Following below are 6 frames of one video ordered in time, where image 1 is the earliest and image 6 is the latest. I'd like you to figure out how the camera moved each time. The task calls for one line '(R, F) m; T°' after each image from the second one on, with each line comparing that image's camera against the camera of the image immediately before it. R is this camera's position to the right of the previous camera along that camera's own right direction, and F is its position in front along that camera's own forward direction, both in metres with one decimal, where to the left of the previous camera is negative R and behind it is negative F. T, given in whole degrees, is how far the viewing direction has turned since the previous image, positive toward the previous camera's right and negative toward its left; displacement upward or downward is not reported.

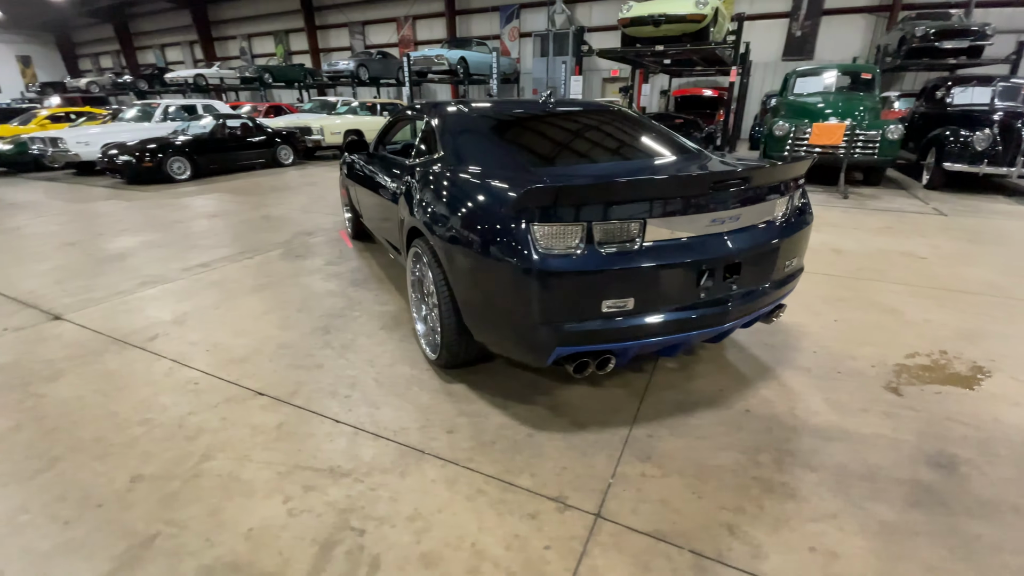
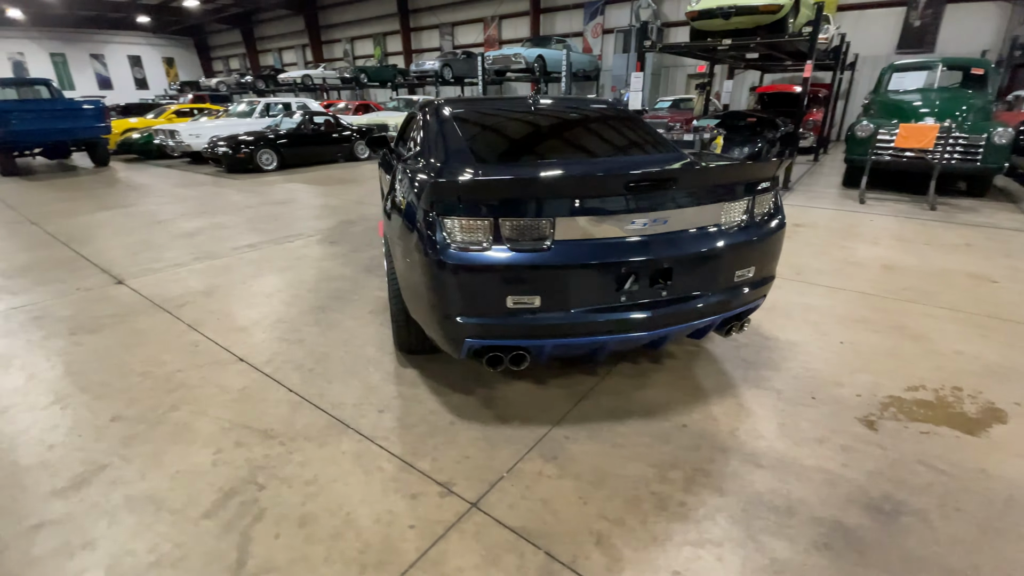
(+0.7, 0.0) m; -10°
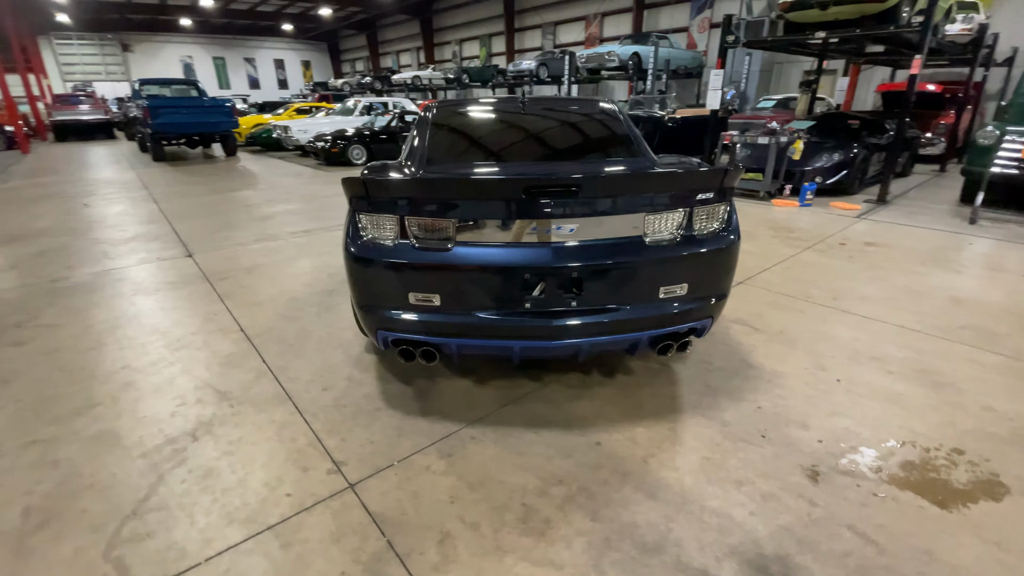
(+0.8, +0.1) m; -12°
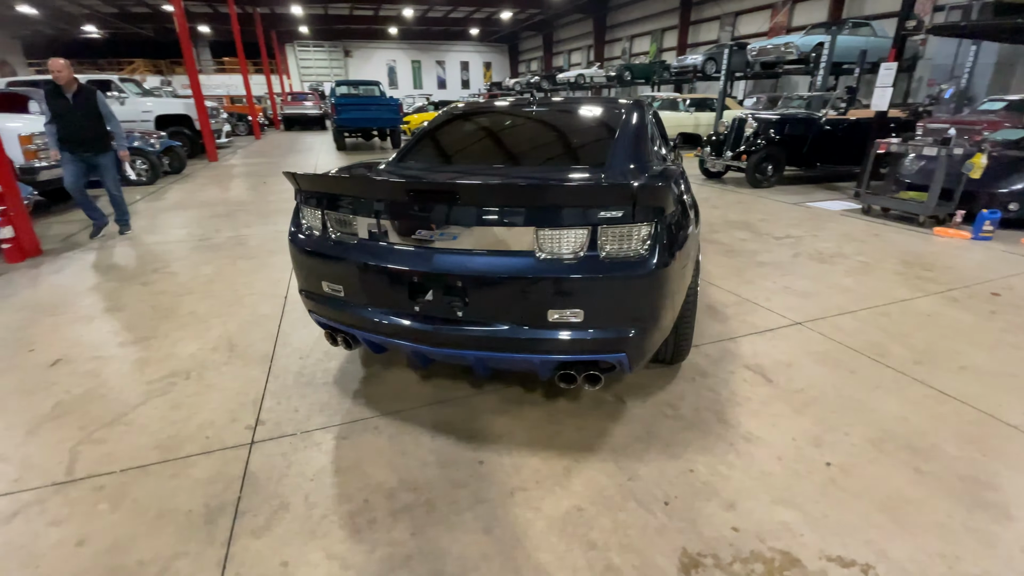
(+1.1, +0.2) m; -19°
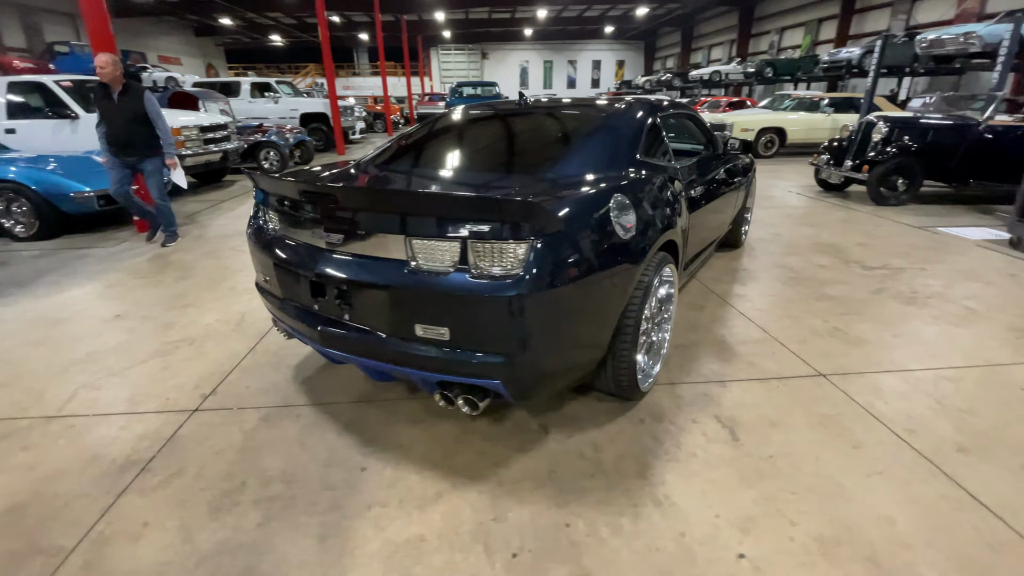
(+0.9, +0.2) m; -15°
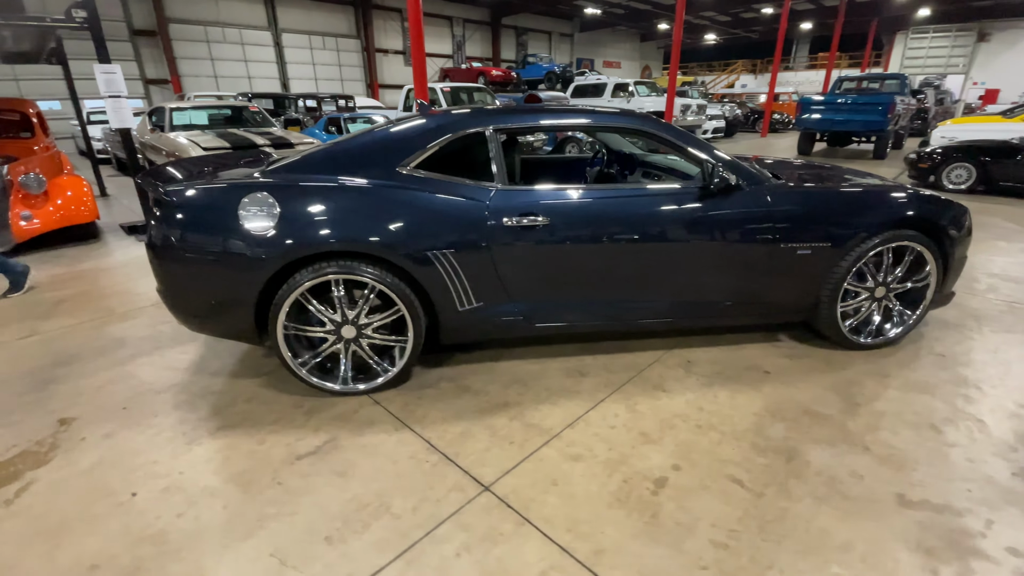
(+2.8, +1.2) m; -46°
